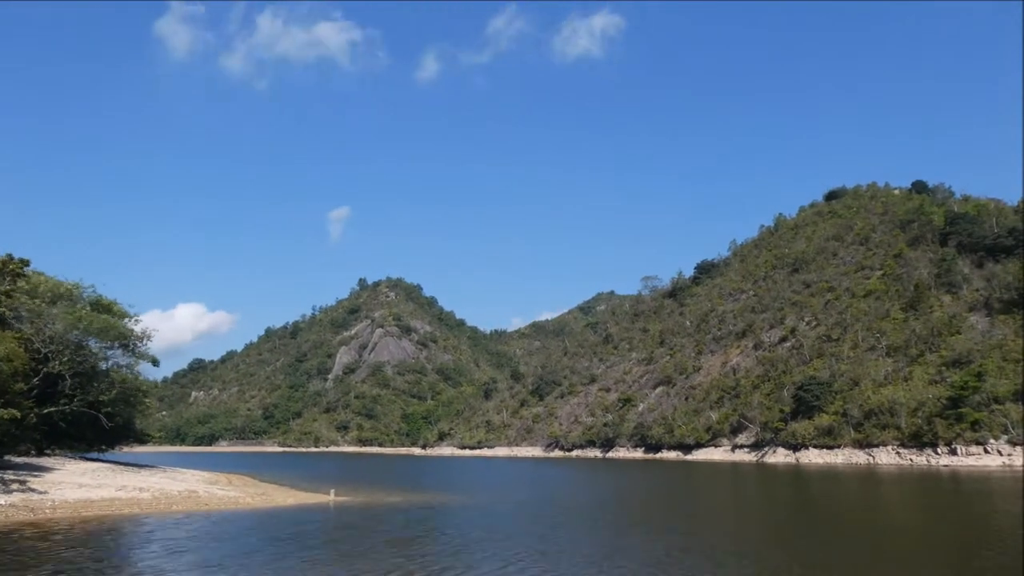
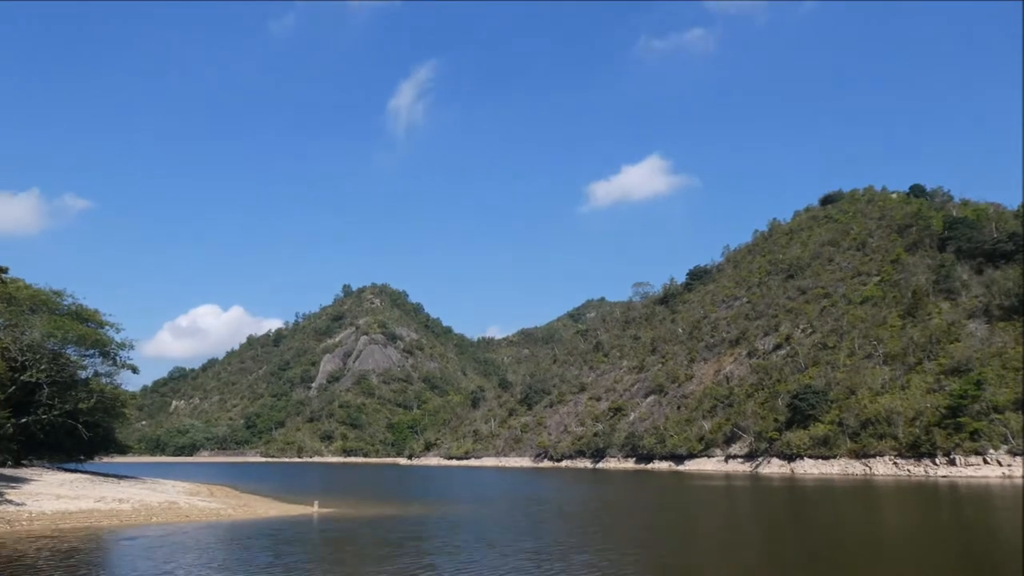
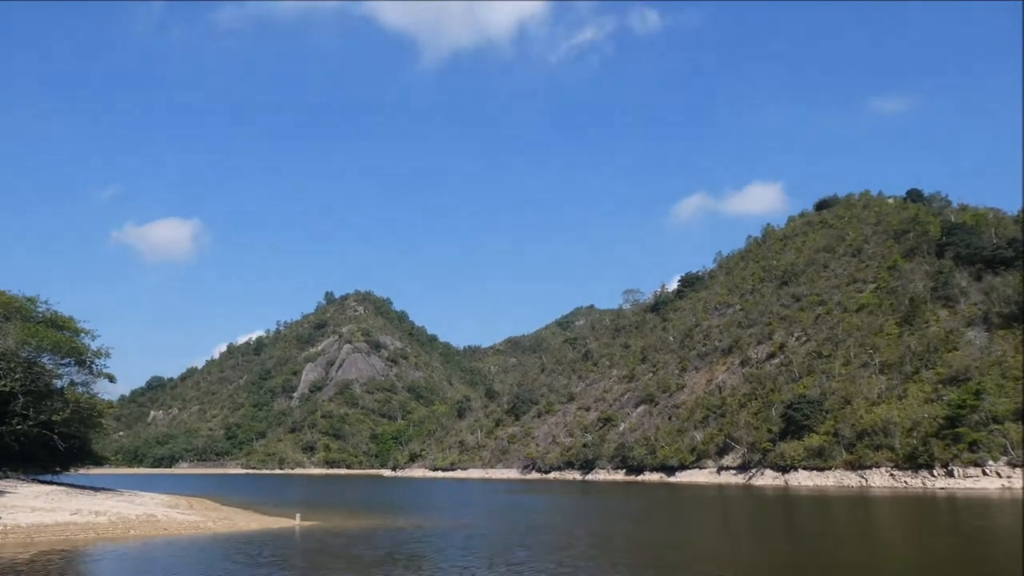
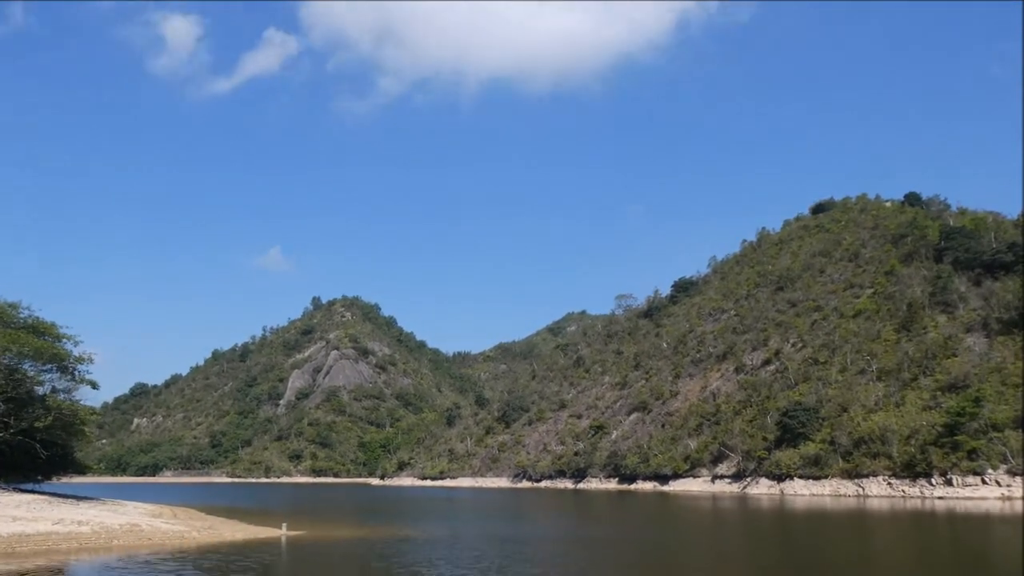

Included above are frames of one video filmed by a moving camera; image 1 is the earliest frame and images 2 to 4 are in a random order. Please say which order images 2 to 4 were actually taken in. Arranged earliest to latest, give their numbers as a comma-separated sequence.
2, 3, 4
